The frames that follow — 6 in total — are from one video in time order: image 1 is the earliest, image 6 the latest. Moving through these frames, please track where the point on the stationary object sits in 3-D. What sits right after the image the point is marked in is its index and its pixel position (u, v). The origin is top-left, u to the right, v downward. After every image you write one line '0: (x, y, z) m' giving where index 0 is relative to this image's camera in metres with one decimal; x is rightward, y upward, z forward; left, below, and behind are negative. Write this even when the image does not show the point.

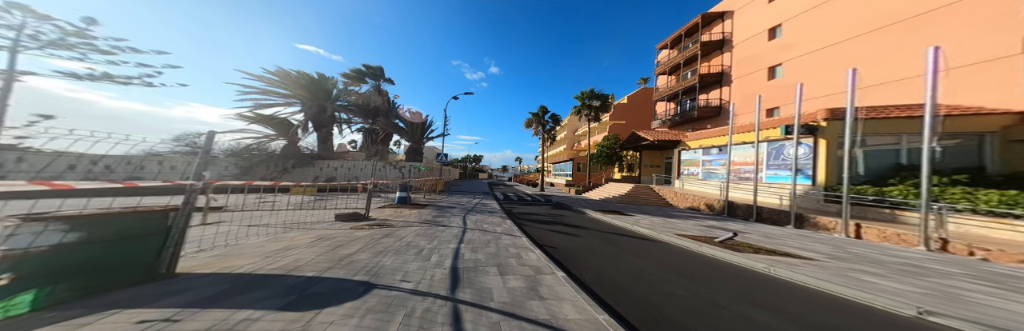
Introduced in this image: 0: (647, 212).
0: (+6.8, -2.4, +10.6) m
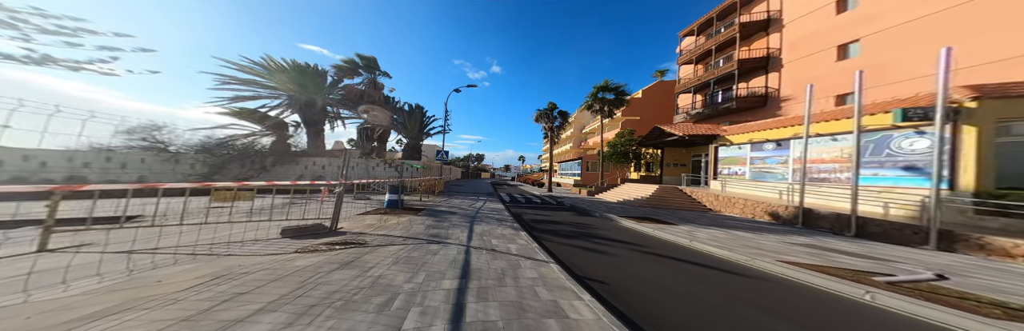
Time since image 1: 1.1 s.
0: (+7.3, -2.3, +8.6) m
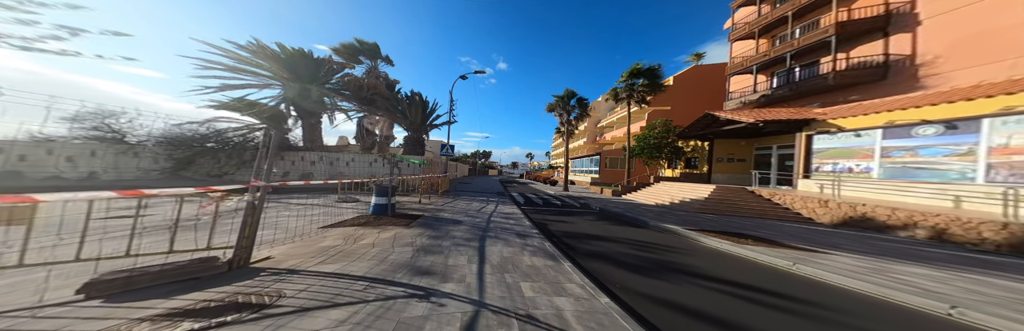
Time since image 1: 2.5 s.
0: (+8.2, -2.0, +5.5) m
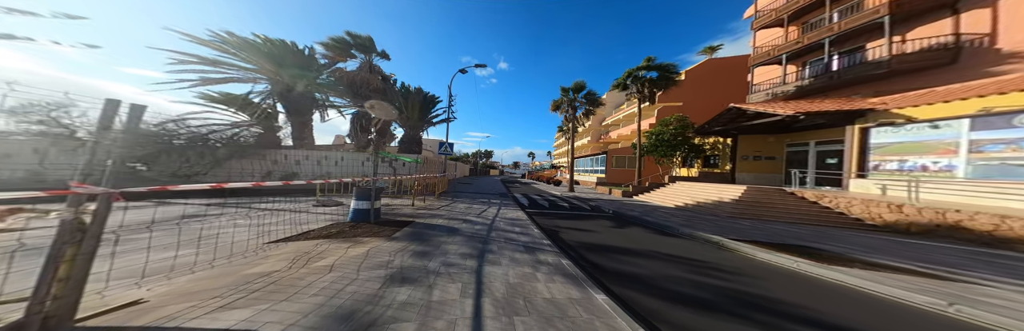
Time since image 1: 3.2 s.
0: (+8.4, -1.9, +4.2) m
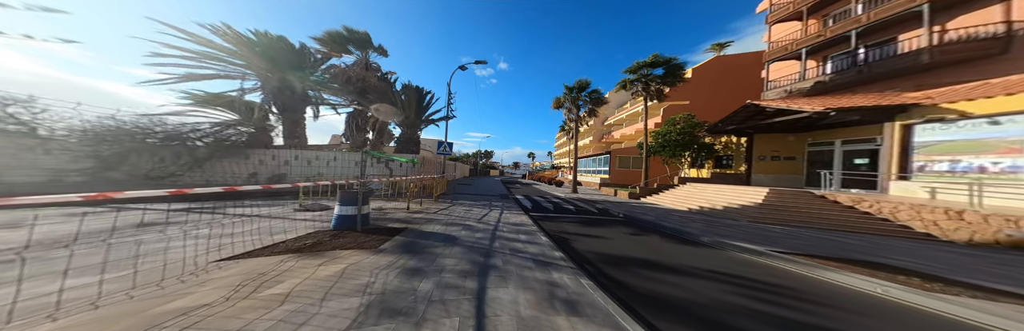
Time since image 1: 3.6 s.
0: (+8.5, -1.9, +3.4) m
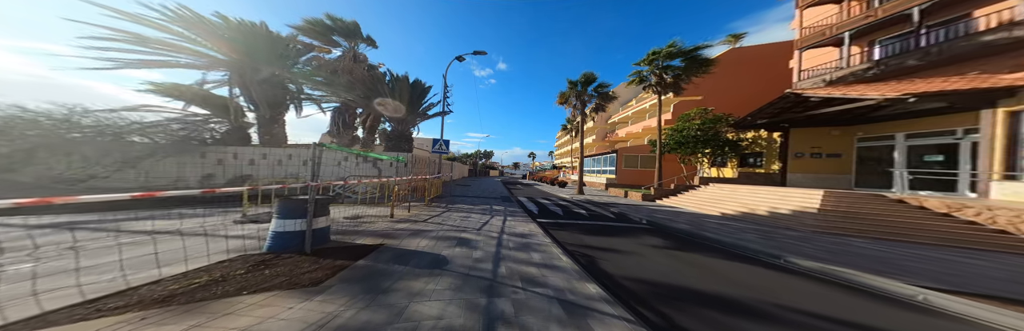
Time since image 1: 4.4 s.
0: (+8.8, -1.8, +1.8) m
